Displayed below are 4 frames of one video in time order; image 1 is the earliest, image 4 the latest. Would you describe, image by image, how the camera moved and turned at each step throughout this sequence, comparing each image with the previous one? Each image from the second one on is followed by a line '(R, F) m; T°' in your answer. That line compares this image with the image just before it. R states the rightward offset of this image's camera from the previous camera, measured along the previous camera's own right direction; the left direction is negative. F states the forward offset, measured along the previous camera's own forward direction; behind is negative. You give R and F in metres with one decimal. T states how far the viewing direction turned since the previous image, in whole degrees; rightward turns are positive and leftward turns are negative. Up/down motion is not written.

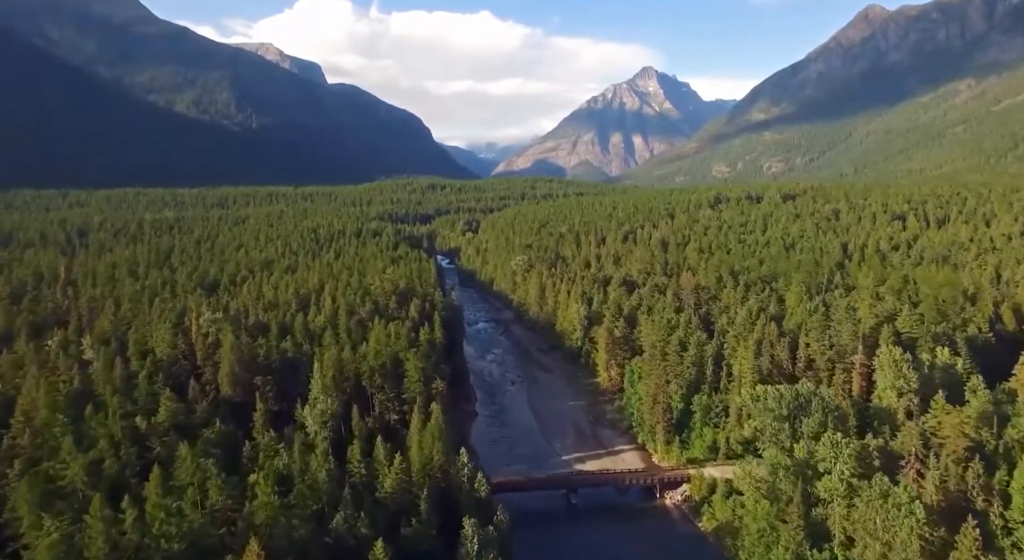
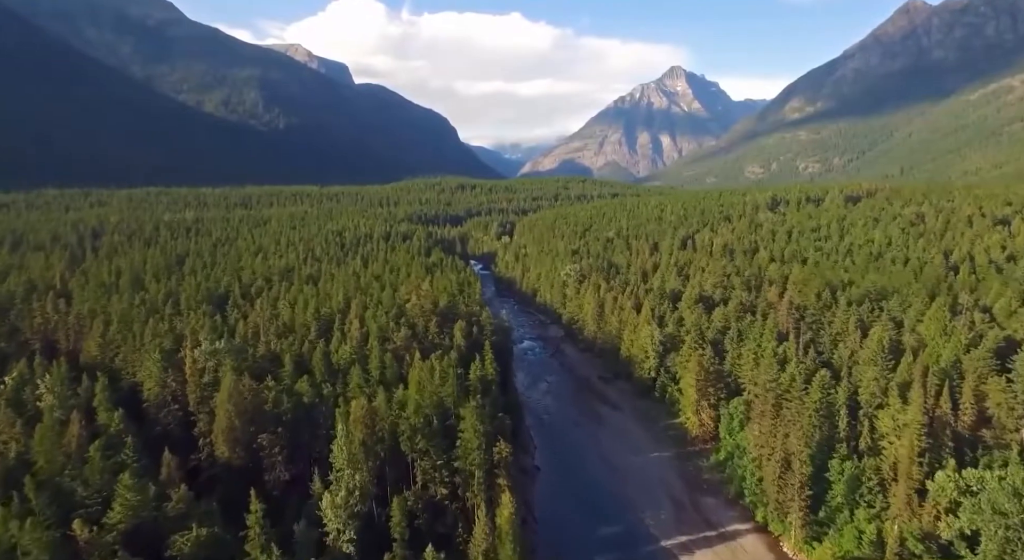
(-4.2, +15.1) m; -2°
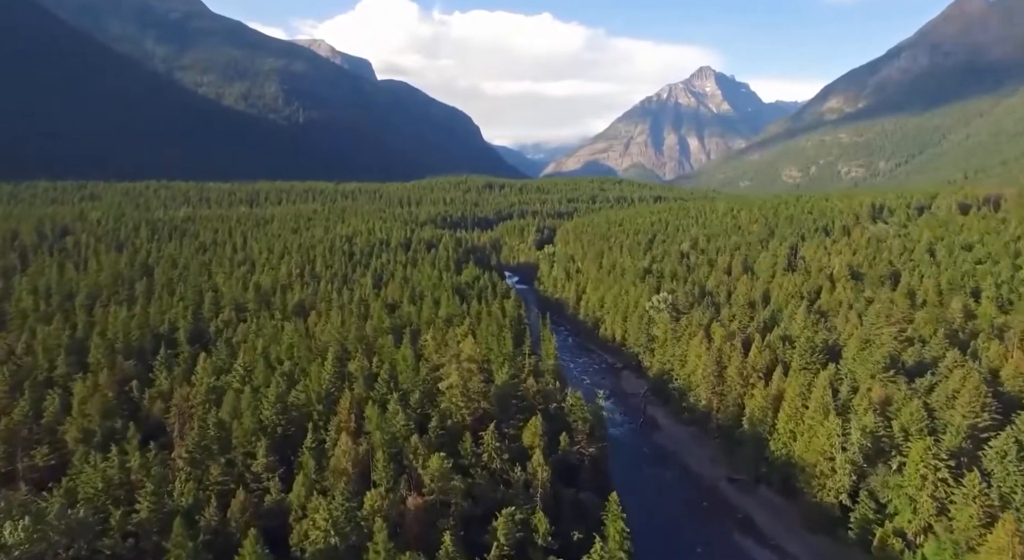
(-5.8, +31.9) m; -2°
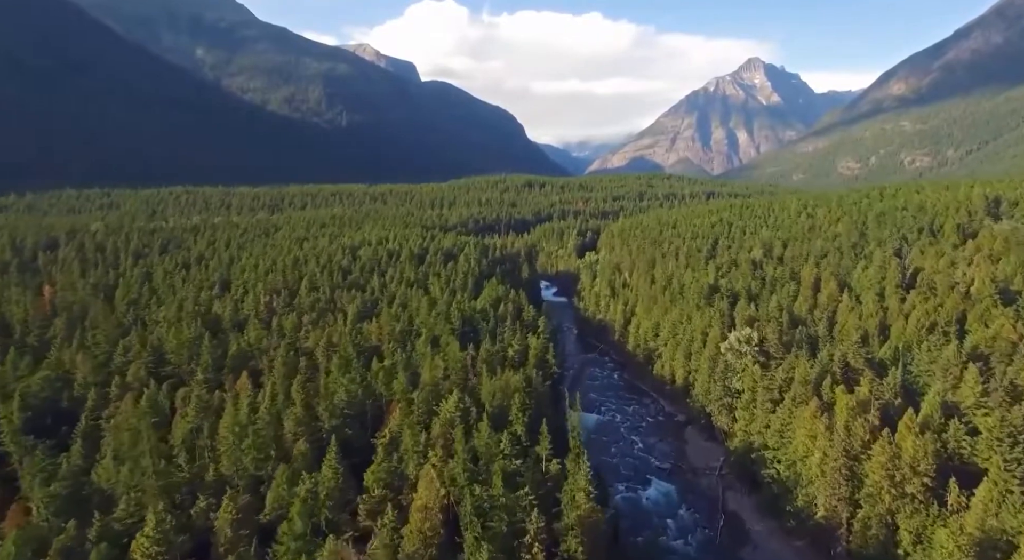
(+2.1, +23.6) m; -4°
